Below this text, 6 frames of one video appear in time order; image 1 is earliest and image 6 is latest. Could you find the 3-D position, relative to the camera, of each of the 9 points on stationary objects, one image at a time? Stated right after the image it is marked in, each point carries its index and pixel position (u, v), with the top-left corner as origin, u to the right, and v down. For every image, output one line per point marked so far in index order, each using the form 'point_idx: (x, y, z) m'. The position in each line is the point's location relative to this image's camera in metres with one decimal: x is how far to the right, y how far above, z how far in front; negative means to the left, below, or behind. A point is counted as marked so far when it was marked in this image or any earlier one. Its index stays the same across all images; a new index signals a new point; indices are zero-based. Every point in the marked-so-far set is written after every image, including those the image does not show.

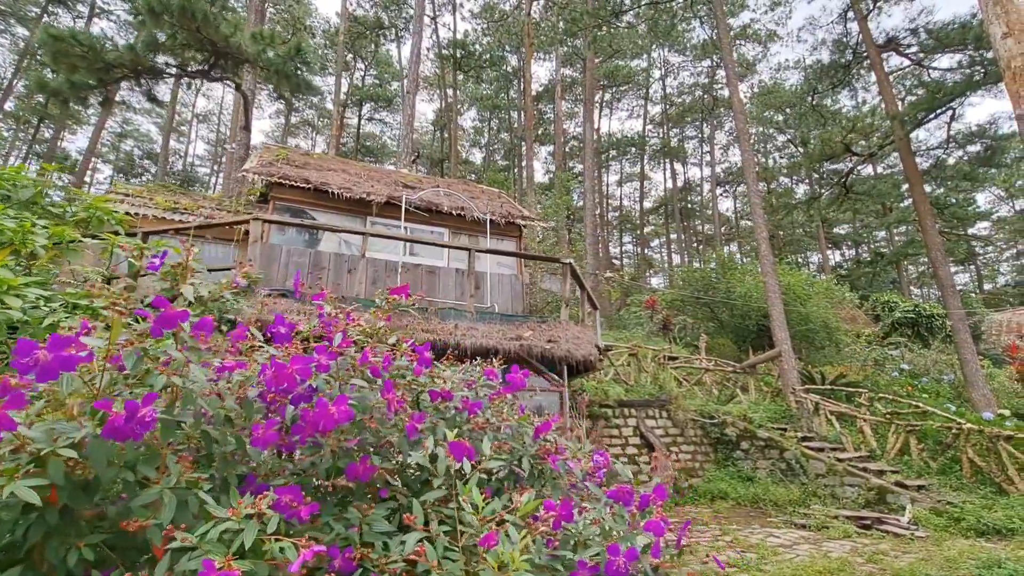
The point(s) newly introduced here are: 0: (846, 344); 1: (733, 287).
0: (+11.7, -2.0, +17.1) m
1: (+7.9, 0.0, +17.6) m
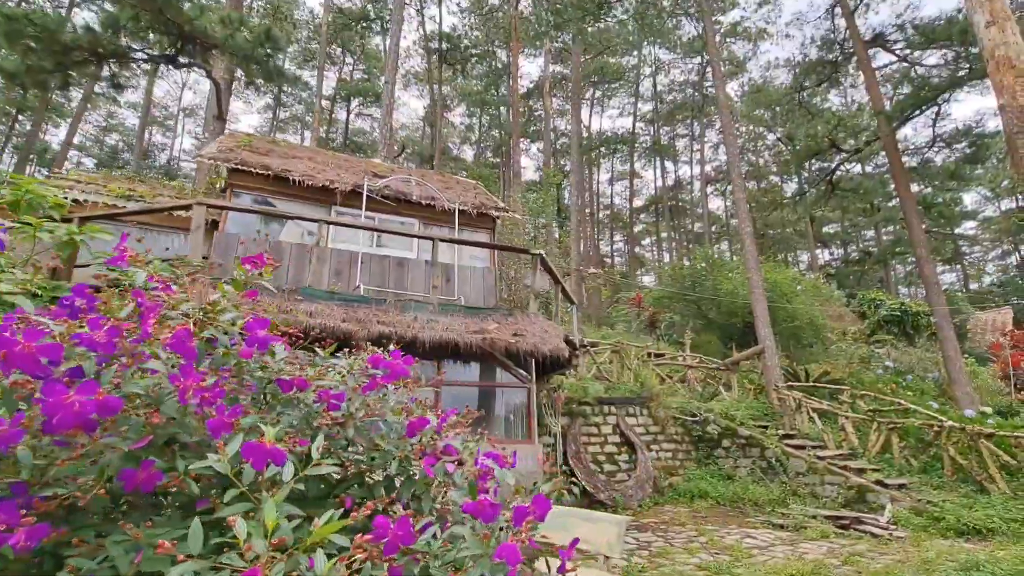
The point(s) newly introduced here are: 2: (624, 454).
0: (+11.1, -1.9, +17.0) m
1: (+7.3, +0.1, +17.4) m
2: (+2.1, -3.1, +9.1) m
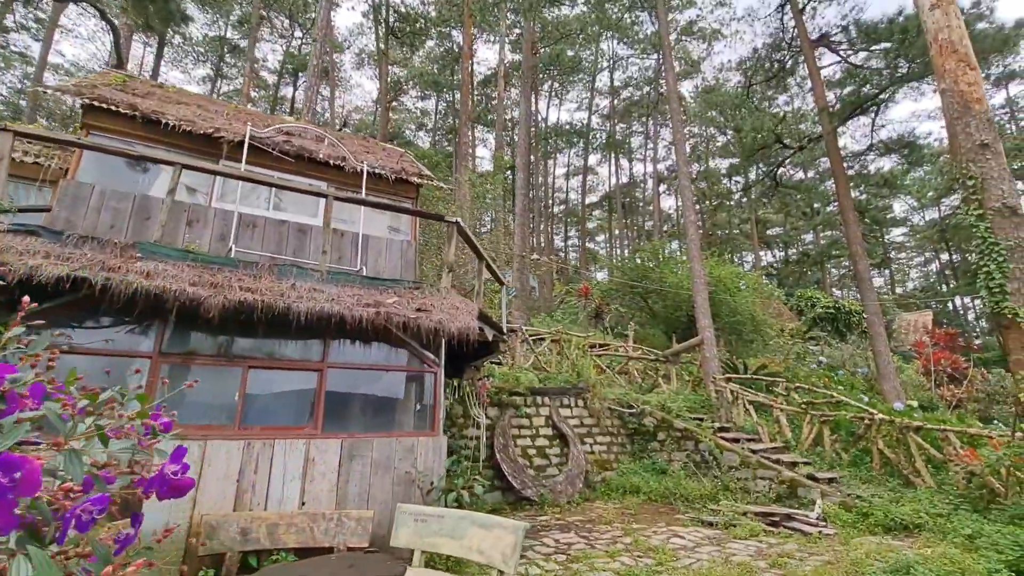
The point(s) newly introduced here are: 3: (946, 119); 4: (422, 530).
0: (+9.1, -1.8, +17.3) m
1: (+5.4, +0.3, +17.3) m
2: (+0.8, -2.8, +8.6) m
3: (+5.5, +2.1, +6.2) m
4: (-0.7, -1.8, +3.6) m
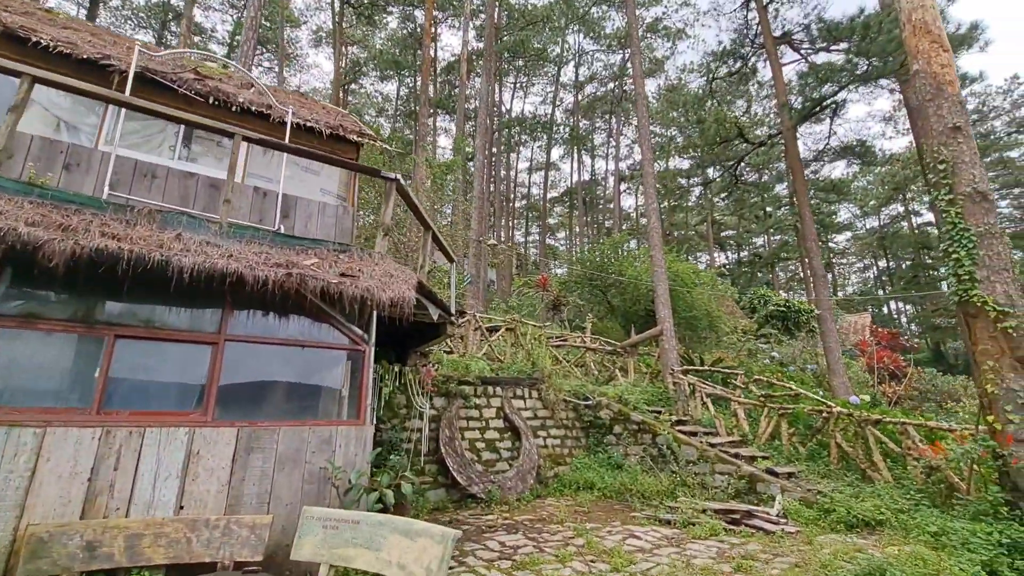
0: (+7.6, -1.6, +17.4) m
1: (+3.9, +0.6, +17.1) m
2: (-0.1, -2.5, +8.1) m
3: (+5.0, +2.3, +6.0) m
4: (-1.1, -1.5, +2.9) m
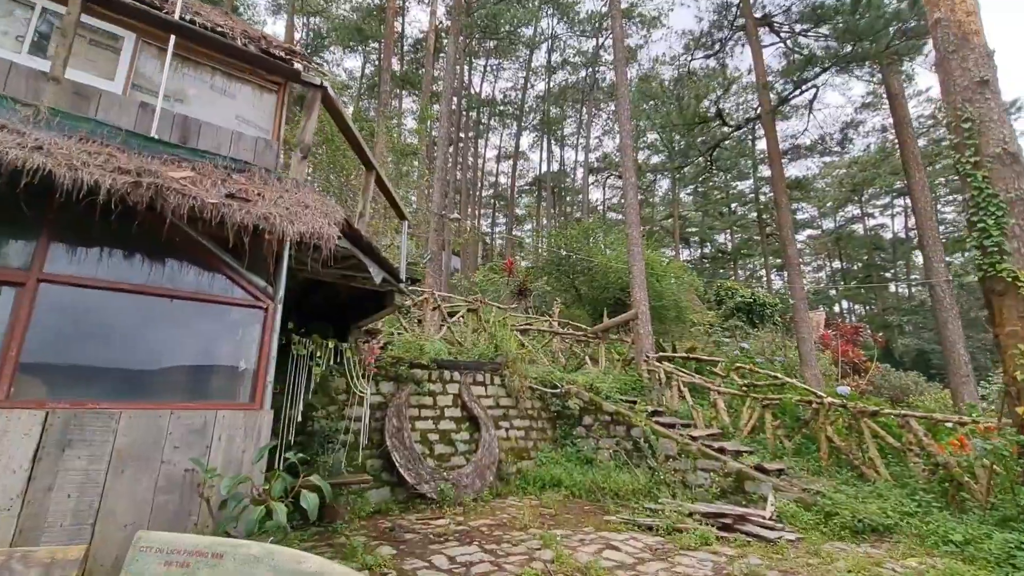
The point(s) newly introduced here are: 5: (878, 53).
0: (+6.3, -1.2, +16.9) m
1: (+2.7, +1.1, +16.3) m
2: (-0.7, -2.1, +7.1) m
3: (+4.6, +2.5, +5.3) m
4: (-1.3, -1.1, +1.9) m
5: (+8.7, +5.6, +11.7) m
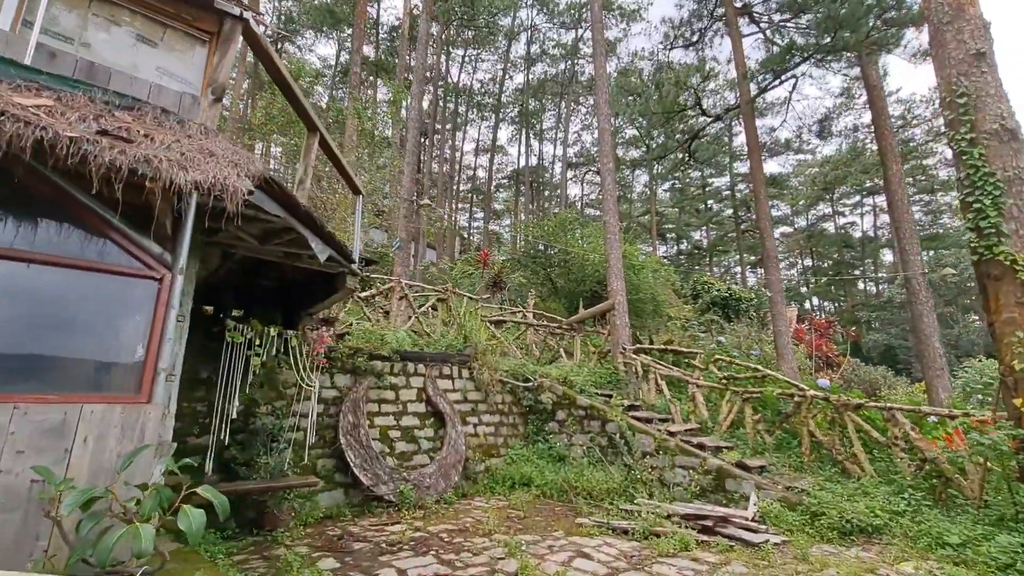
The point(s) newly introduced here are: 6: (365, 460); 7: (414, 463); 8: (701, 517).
0: (+5.4, -1.0, +16.7) m
1: (+1.9, +1.3, +15.9) m
2: (-1.1, -1.9, +6.6) m
3: (+4.3, +2.7, +5.0) m
4: (-1.5, -1.0, +1.4) m
5: (+8.1, +5.7, +11.5) m
6: (-1.7, -1.9, +5.5) m
7: (-1.2, -2.2, +6.3) m
8: (+1.8, -2.2, +4.7) m
